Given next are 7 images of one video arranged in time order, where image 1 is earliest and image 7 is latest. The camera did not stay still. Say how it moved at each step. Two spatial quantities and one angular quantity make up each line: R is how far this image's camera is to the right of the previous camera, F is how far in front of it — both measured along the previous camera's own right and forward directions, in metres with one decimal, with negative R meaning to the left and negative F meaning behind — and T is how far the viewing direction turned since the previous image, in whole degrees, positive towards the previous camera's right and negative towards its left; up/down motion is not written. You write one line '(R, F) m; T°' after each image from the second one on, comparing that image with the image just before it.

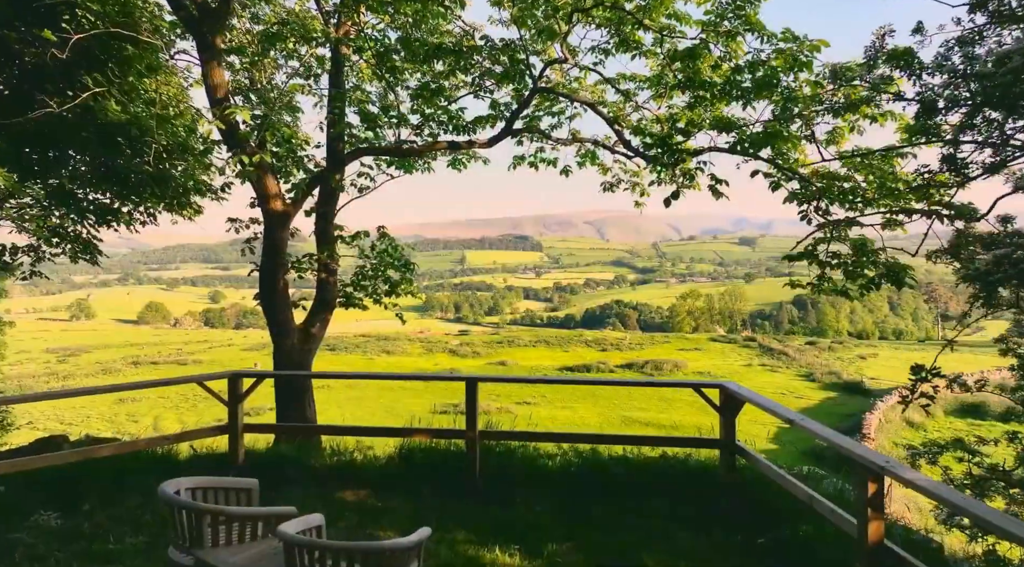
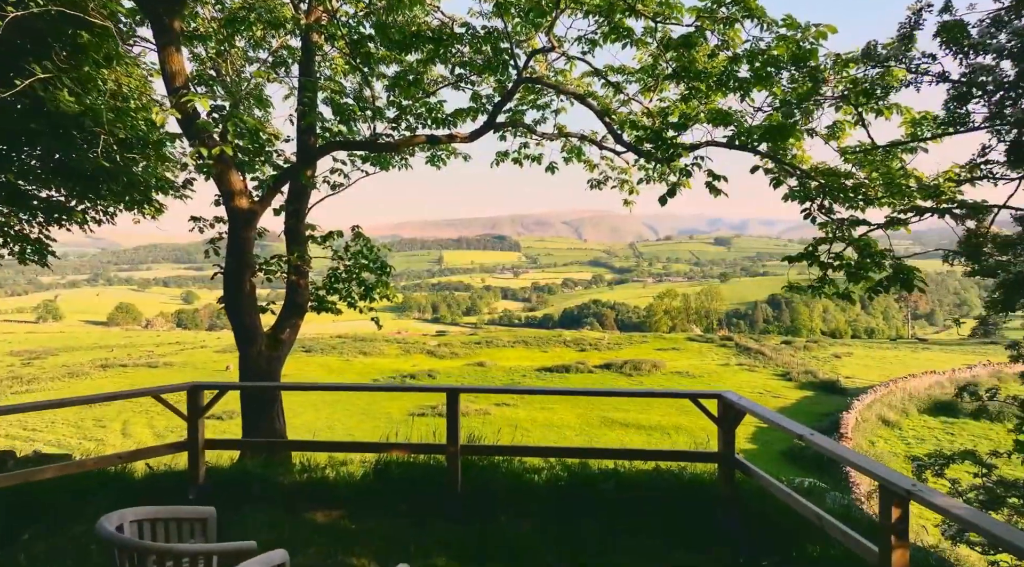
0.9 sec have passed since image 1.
(0.0, +0.3) m; +2°
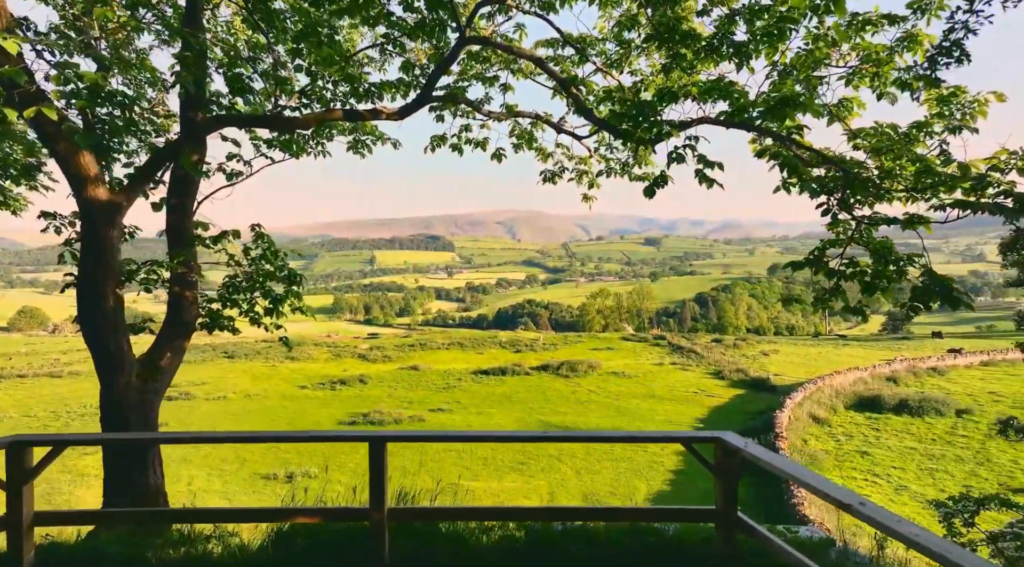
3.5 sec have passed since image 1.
(0.0, +0.9) m; +5°
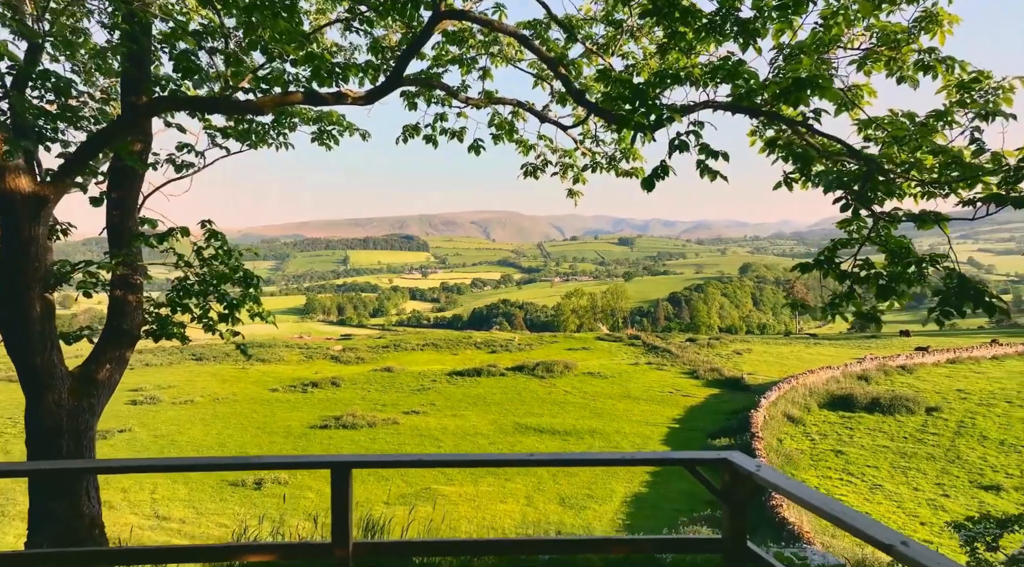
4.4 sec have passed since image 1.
(0.0, +0.3) m; +2°
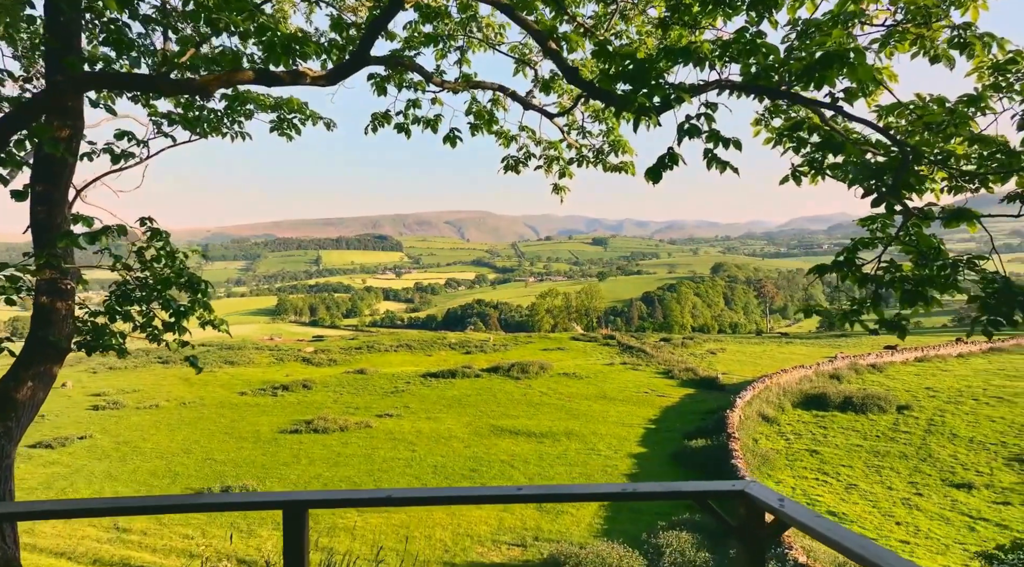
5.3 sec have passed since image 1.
(0.0, +0.4) m; +2°
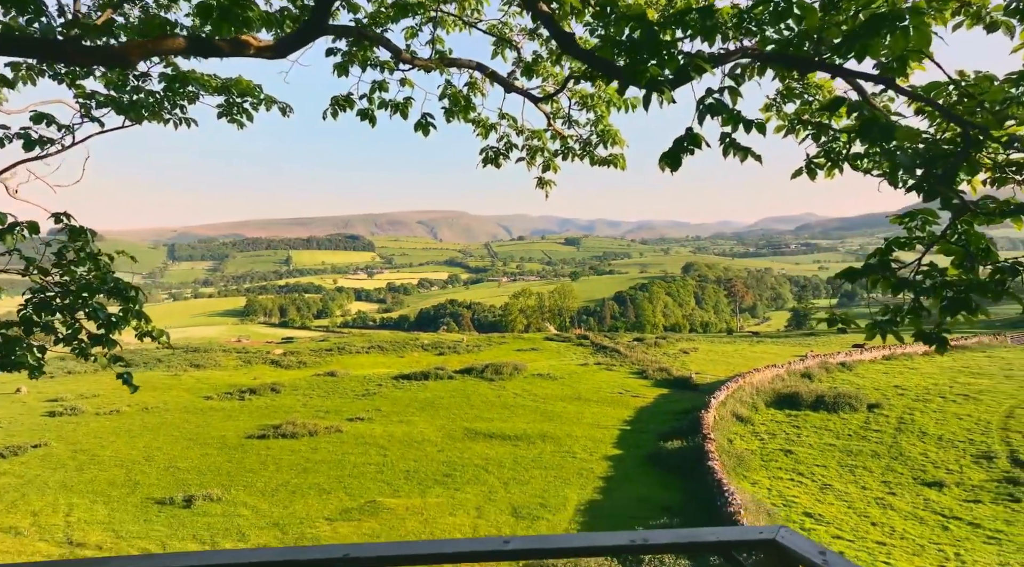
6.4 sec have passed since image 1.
(0.0, +0.4) m; +2°
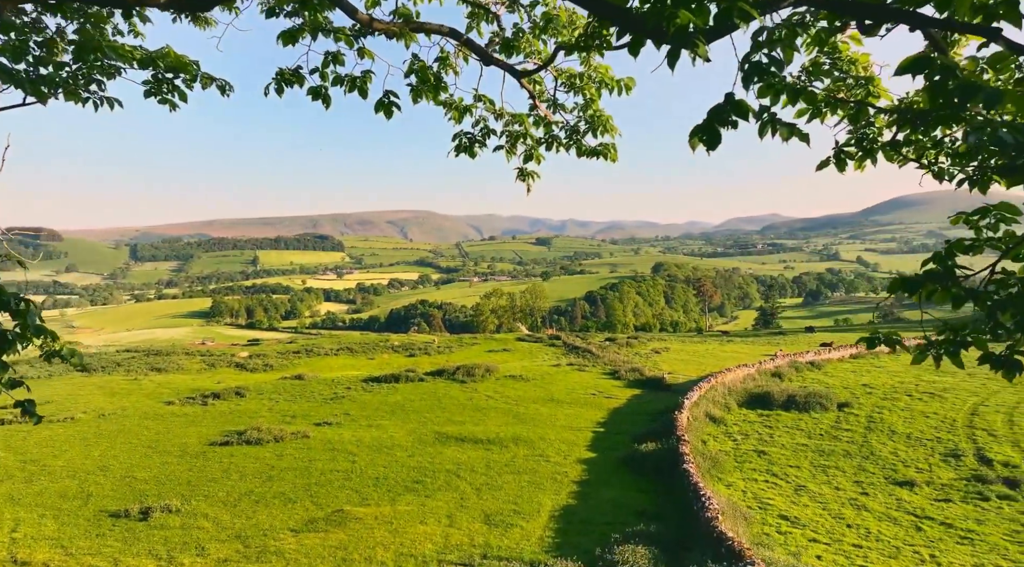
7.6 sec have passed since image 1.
(0.0, +0.5) m; +2°
